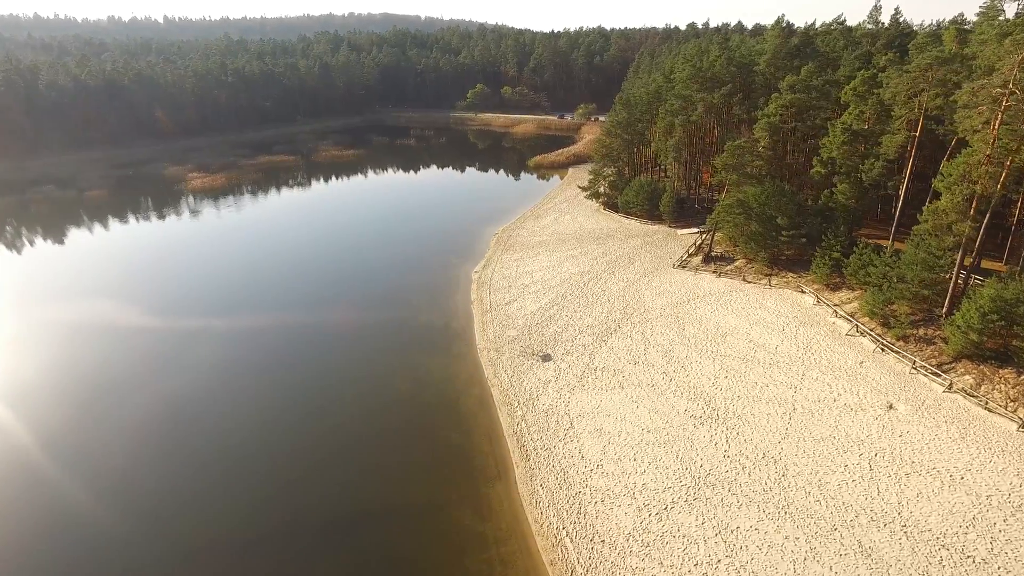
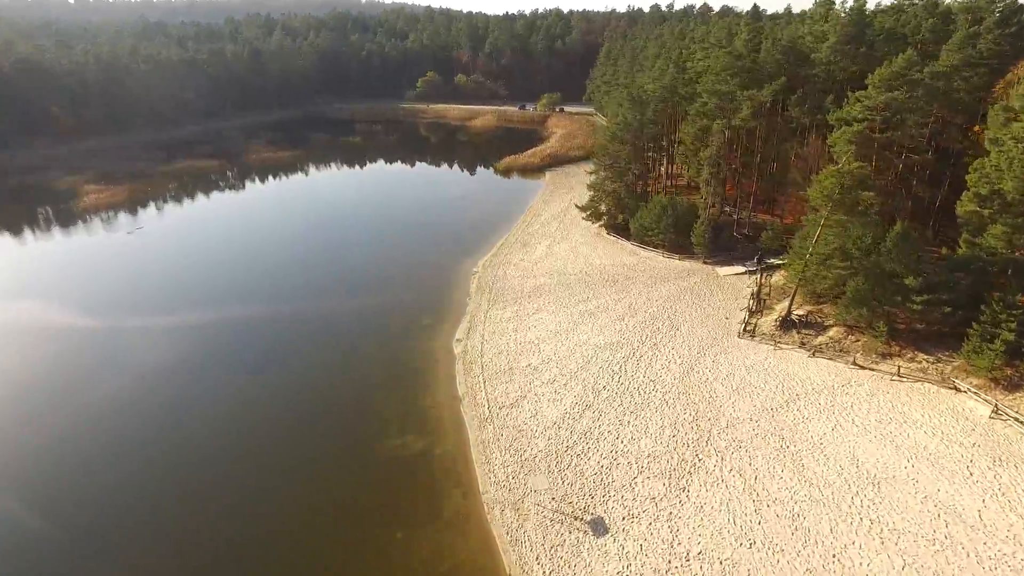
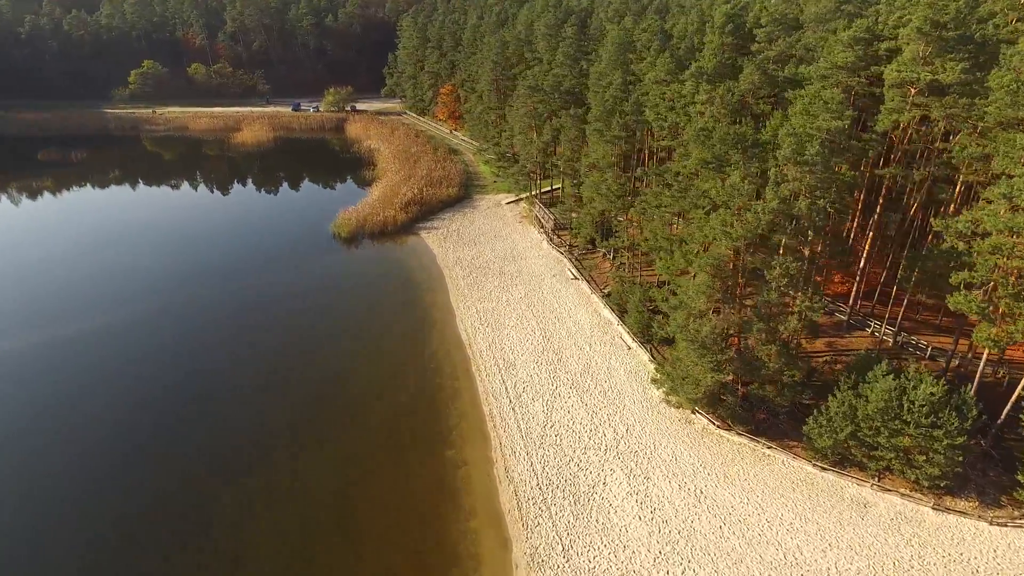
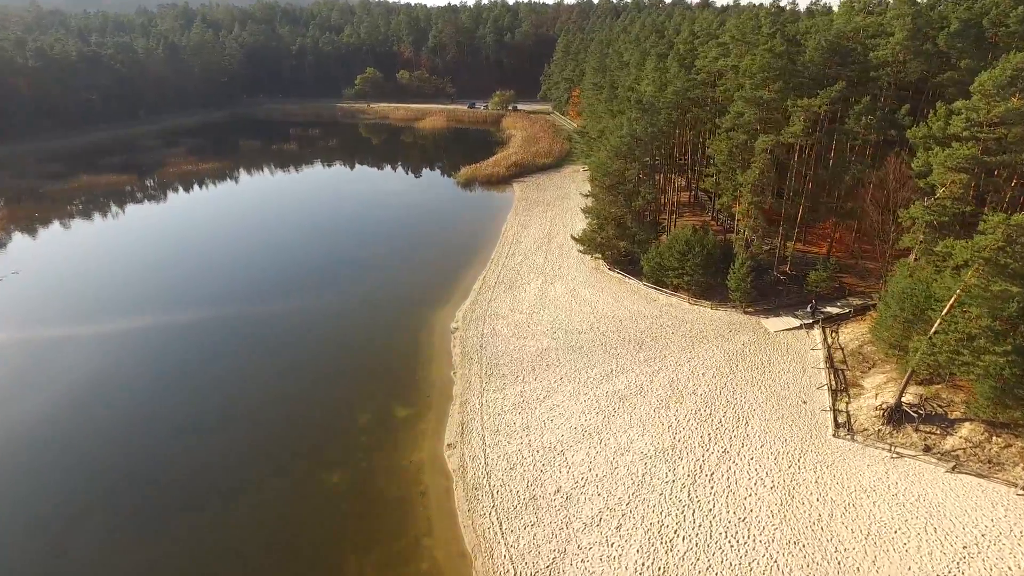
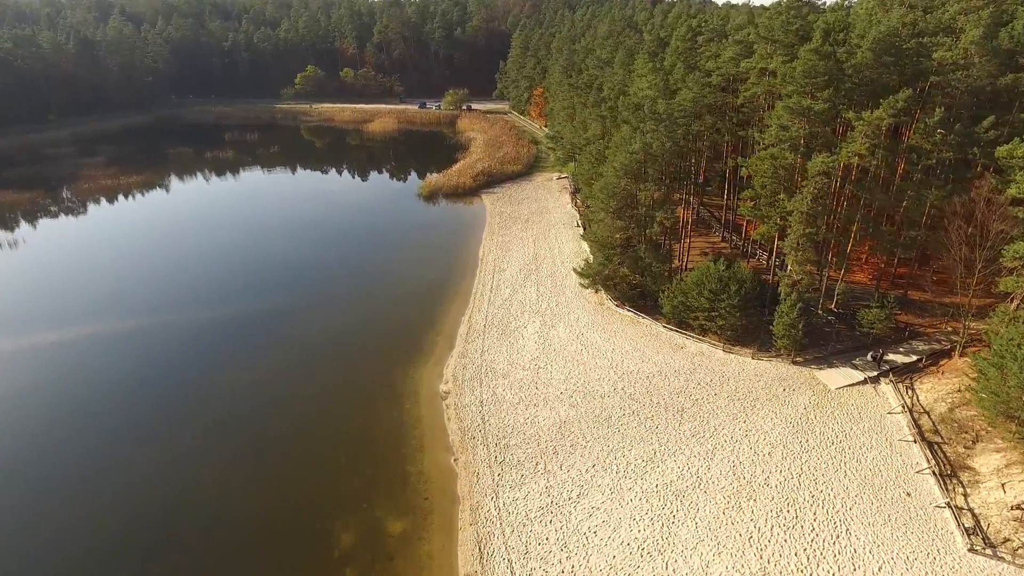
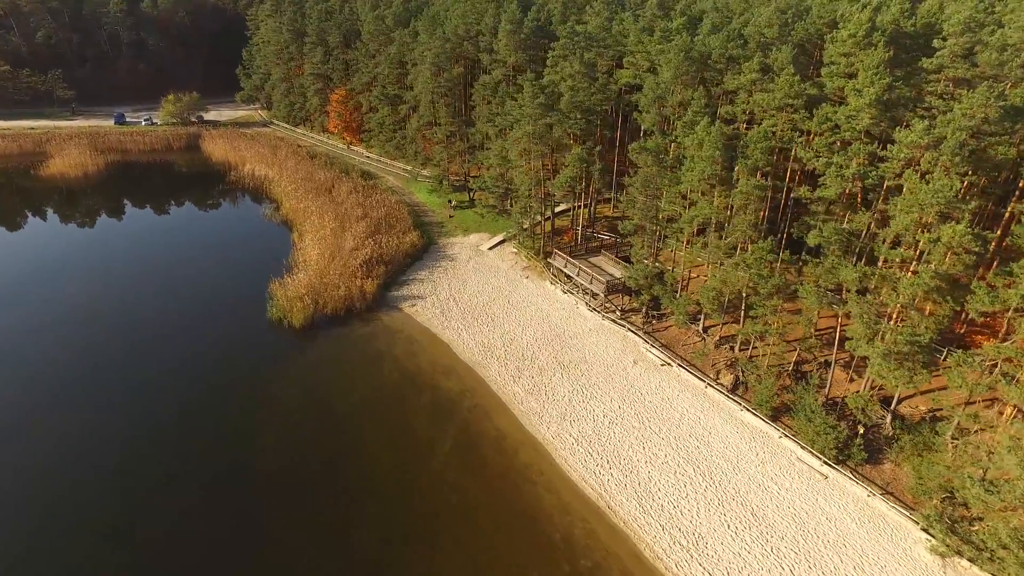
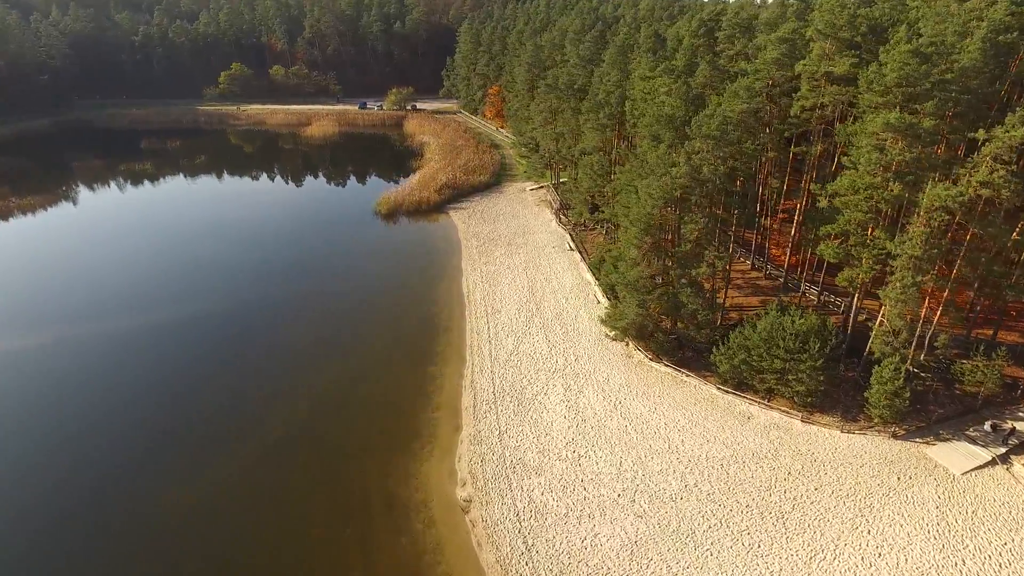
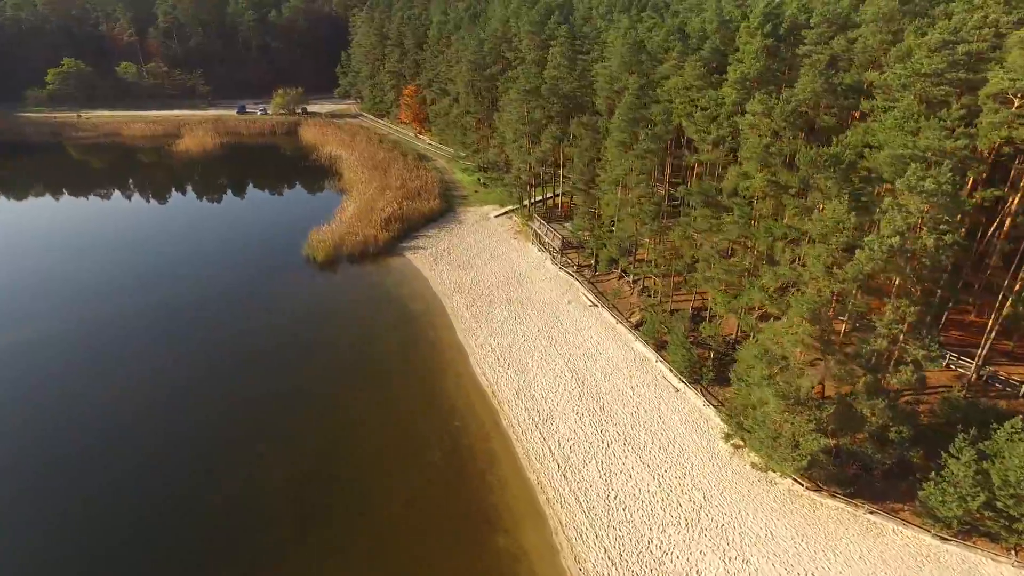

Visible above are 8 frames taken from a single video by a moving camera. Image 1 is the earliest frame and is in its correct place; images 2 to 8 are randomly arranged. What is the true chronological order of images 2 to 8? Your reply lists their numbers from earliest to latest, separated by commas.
2, 4, 5, 7, 3, 8, 6
